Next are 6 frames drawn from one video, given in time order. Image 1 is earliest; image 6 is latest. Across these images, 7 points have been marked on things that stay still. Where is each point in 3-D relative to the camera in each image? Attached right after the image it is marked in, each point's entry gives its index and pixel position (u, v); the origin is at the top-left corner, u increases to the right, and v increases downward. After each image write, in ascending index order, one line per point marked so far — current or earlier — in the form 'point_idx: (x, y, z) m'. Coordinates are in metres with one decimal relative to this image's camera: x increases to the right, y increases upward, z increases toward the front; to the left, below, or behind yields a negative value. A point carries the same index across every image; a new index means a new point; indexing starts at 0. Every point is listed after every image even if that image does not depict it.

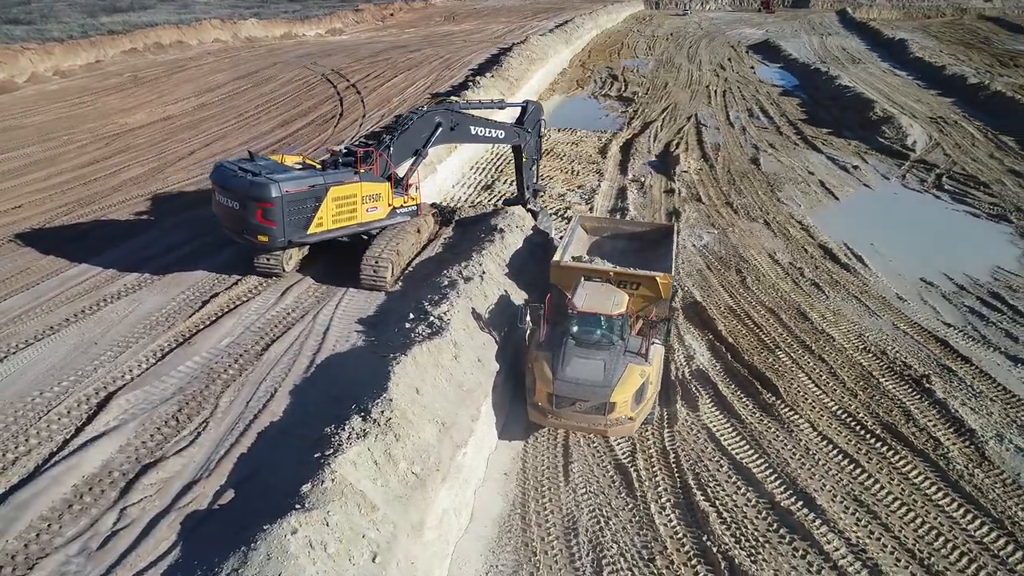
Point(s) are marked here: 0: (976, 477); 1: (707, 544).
0: (+5.0, -2.0, +7.7) m
1: (+1.8, -2.4, +6.7) m
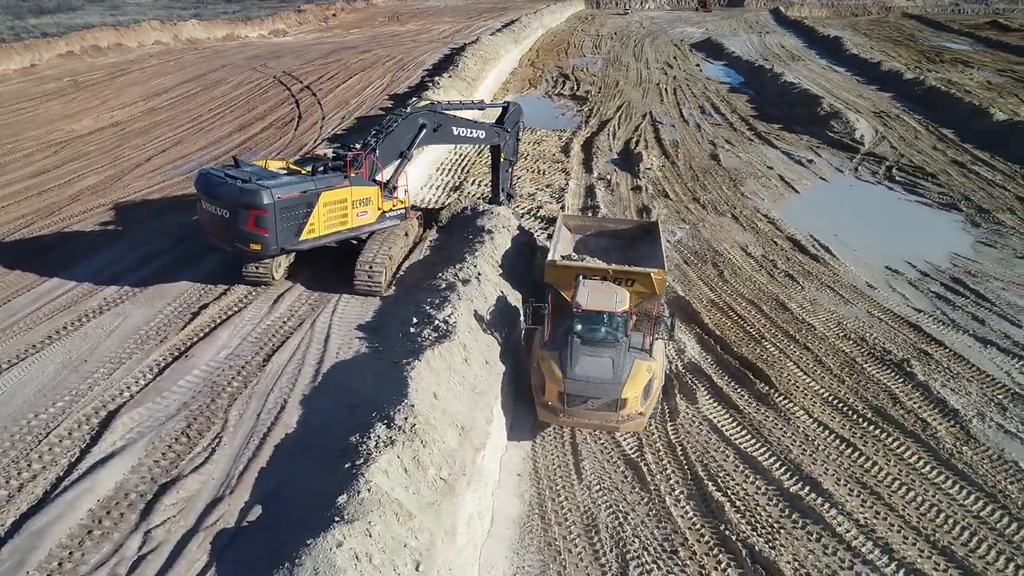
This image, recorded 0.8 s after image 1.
0: (+5.1, -1.9, +8.1) m
1: (+2.0, -2.3, +6.8) m
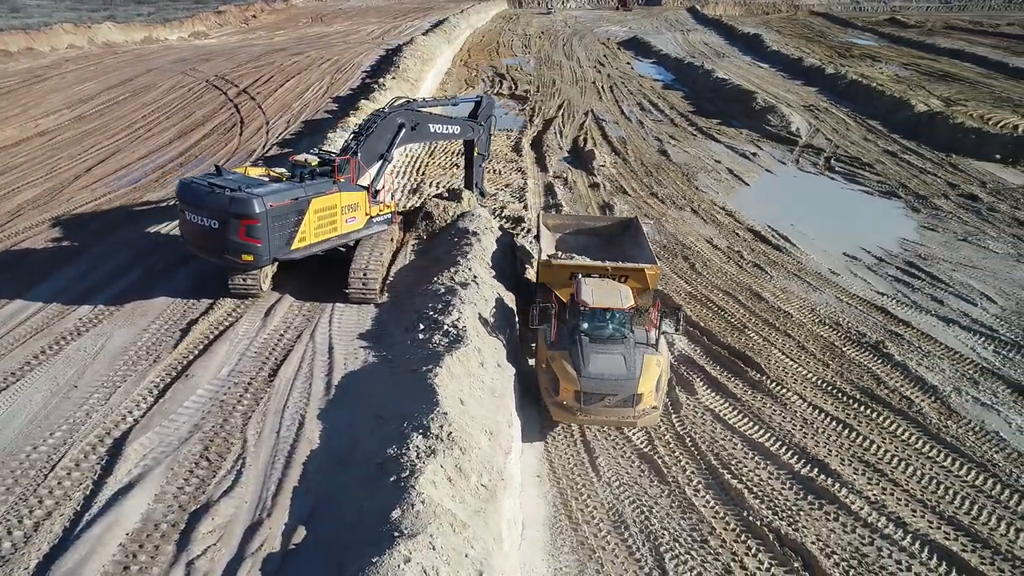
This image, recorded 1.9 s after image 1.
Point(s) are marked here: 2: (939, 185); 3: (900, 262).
0: (+5.2, -1.7, +8.5) m
1: (+2.3, -2.3, +7.0) m
2: (+10.8, +2.6, +18.2) m
3: (+7.3, +0.5, +13.5) m
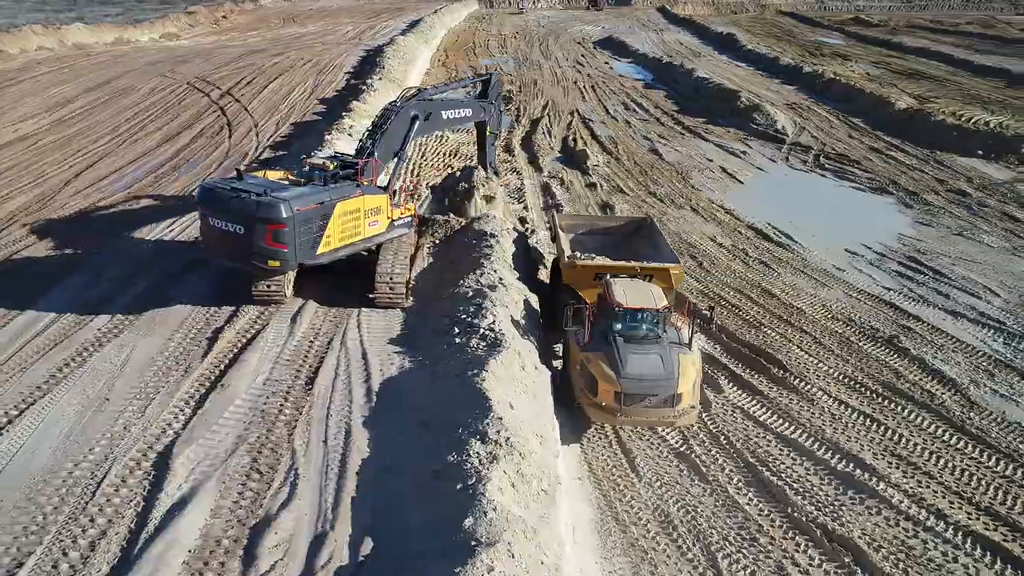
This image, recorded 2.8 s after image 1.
0: (+5.6, -1.6, +8.7) m
1: (+2.8, -2.2, +7.0) m
2: (+10.8, +2.7, +18.5) m
3: (+7.4, +0.6, +13.7) m
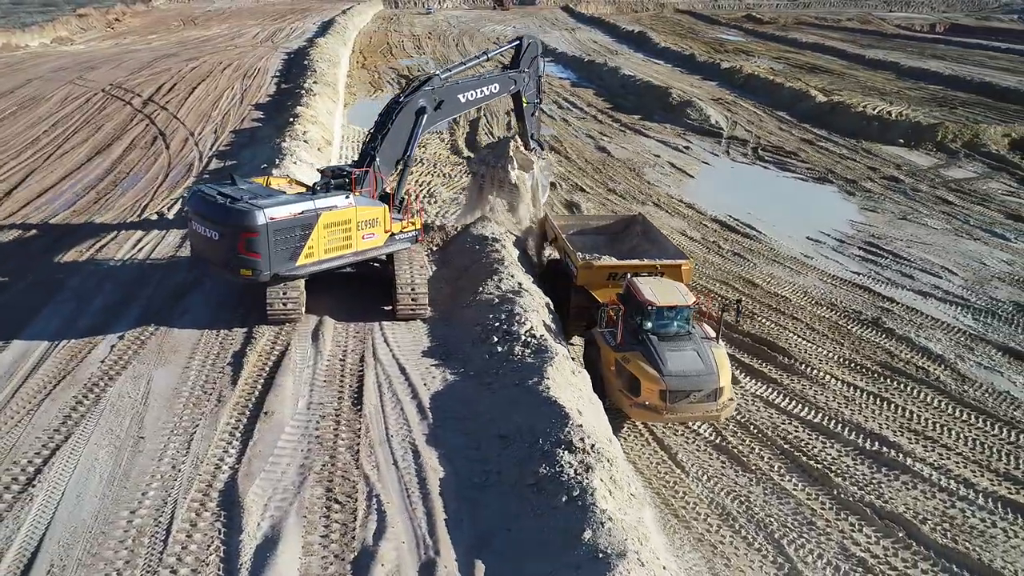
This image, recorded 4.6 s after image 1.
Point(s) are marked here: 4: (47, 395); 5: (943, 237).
0: (+5.9, -1.3, +9.3) m
1: (+3.4, -2.1, +7.3) m
2: (+9.6, +3.2, +19.7) m
3: (+7.0, +0.9, +14.5) m
4: (-4.5, -1.0, +7.0) m
5: (+8.9, +1.1, +14.7) m
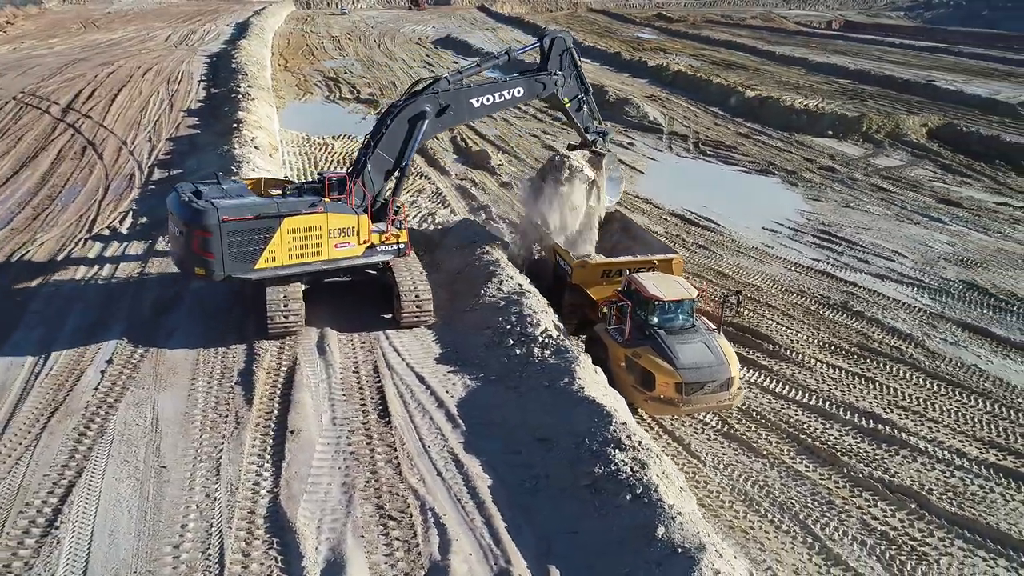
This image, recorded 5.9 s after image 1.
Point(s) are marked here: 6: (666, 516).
0: (+5.9, -1.1, +9.9) m
1: (+3.6, -2.0, +7.6) m
2: (+8.3, +3.6, +20.6) m
3: (+6.3, +1.2, +15.2) m
4: (-4.2, -1.3, +6.5) m
5: (+8.1, +1.4, +15.6) m
6: (+1.1, -1.6, +5.1) m
